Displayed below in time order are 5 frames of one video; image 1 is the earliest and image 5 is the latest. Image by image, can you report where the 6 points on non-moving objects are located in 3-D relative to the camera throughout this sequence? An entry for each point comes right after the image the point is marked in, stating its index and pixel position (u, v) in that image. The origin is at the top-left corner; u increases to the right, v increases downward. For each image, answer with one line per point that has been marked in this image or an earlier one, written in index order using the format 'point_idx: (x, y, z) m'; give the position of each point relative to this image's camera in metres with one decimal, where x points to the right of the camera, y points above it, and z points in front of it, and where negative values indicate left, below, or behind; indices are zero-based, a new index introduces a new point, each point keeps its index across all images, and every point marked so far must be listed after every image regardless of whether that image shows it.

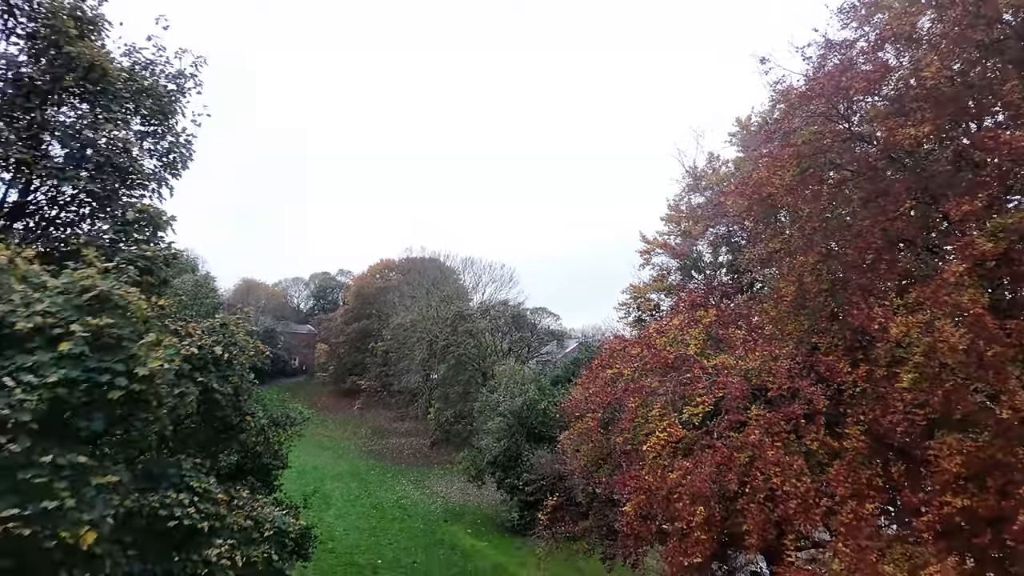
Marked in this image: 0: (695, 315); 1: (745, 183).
0: (+2.6, -0.4, +9.7) m
1: (+3.2, +1.5, +9.4) m
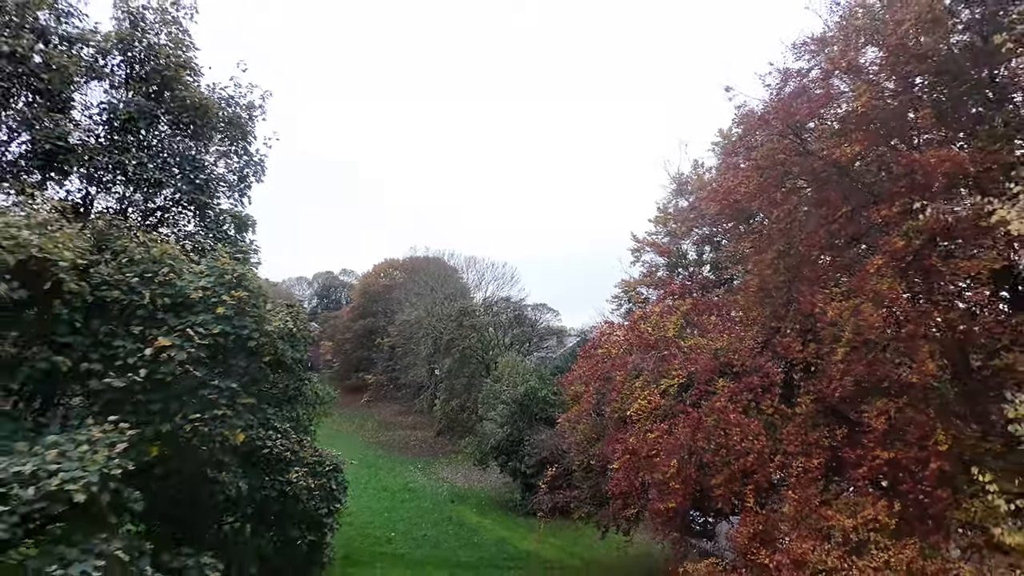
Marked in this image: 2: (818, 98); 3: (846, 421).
0: (+2.7, -0.3, +11.2) m
1: (+3.3, +1.6, +10.8) m
2: (+3.9, +2.5, +8.8) m
3: (+4.4, -1.7, +8.9) m
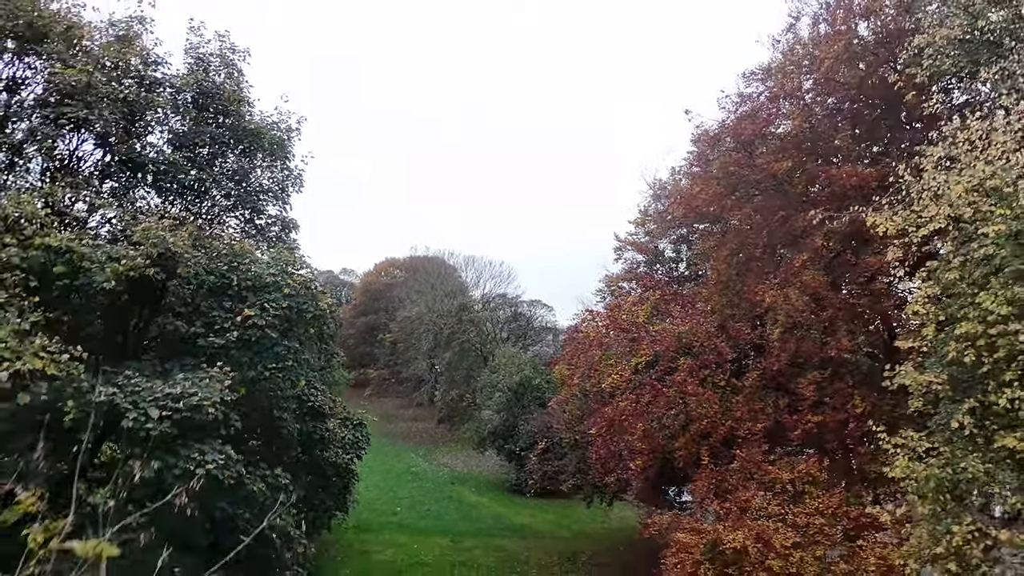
0: (+2.6, -0.1, +12.8) m
1: (+3.1, +1.7, +12.5) m
2: (+3.8, +2.6, +10.5) m
3: (+4.2, -1.6, +10.5) m
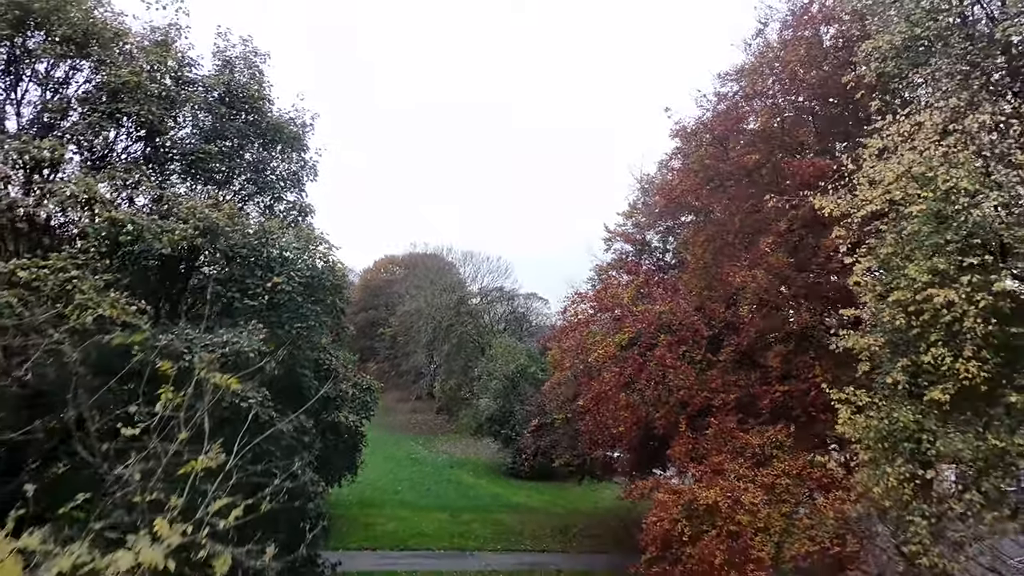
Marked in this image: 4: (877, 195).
0: (+2.5, +0.2, +13.8) m
1: (+3.0, +2.0, +13.4) m
2: (+3.7, +2.9, +11.5) m
3: (+4.1, -1.3, +11.5) m
4: (+4.0, +1.0, +7.4) m
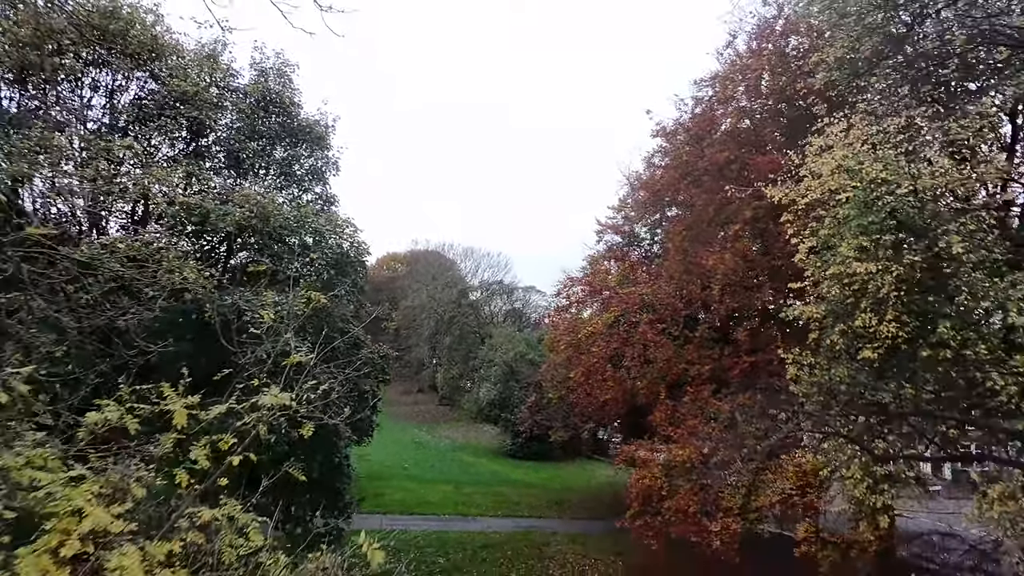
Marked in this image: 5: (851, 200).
0: (+2.4, +0.5, +15.2) m
1: (+3.0, +2.3, +14.8) m
2: (+3.7, +3.2, +12.9) m
3: (+4.1, -1.0, +12.9) m
4: (+4.0, +1.3, +8.8) m
5: (+4.2, +1.1, +8.4) m
